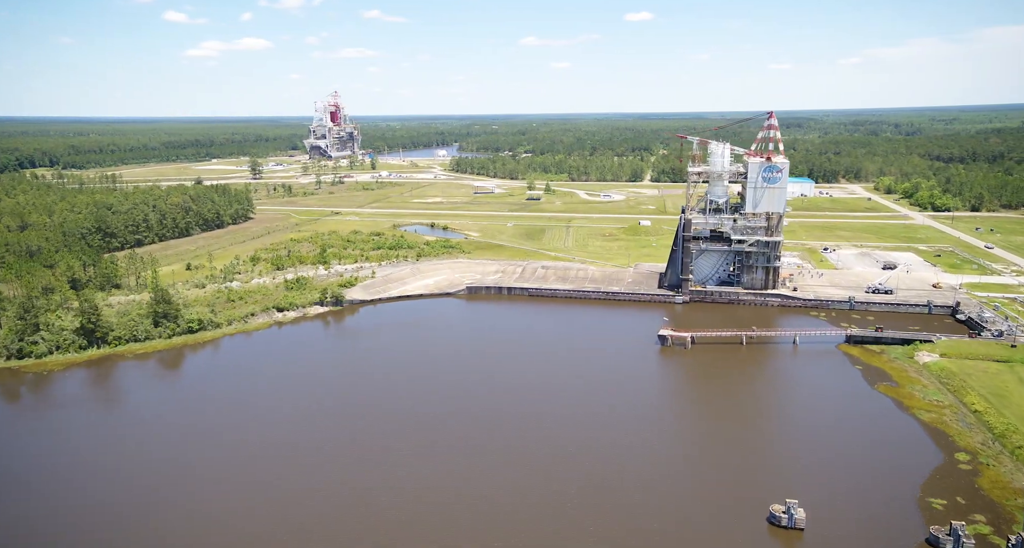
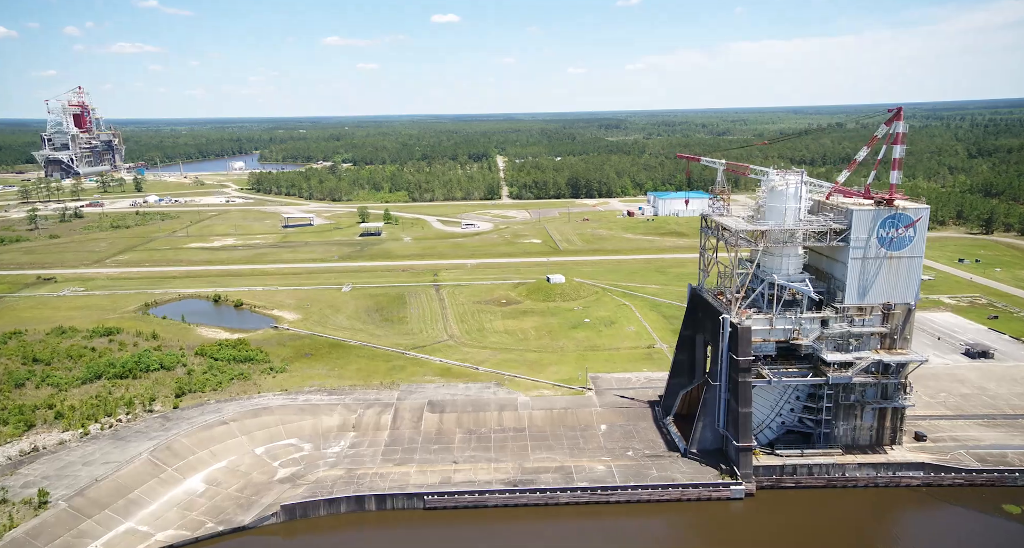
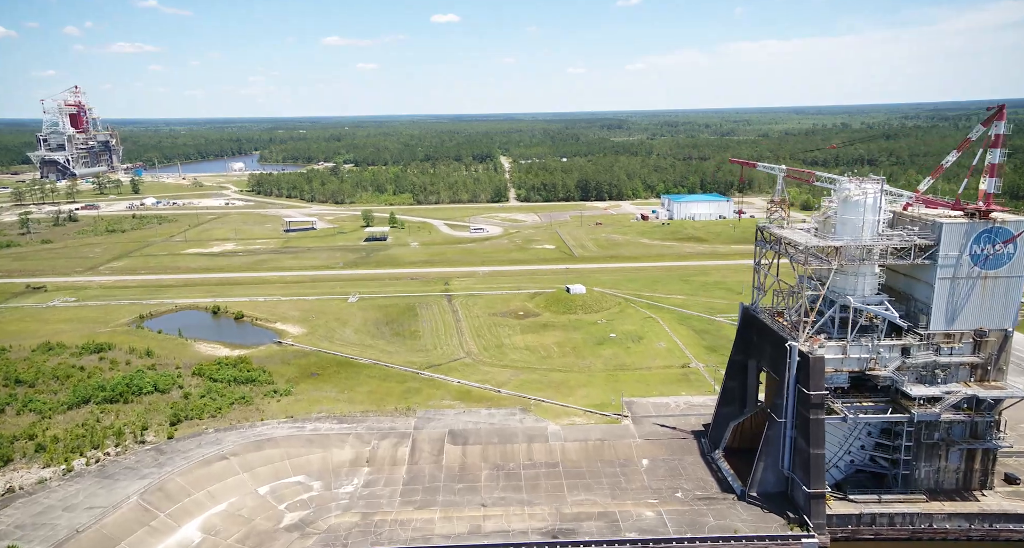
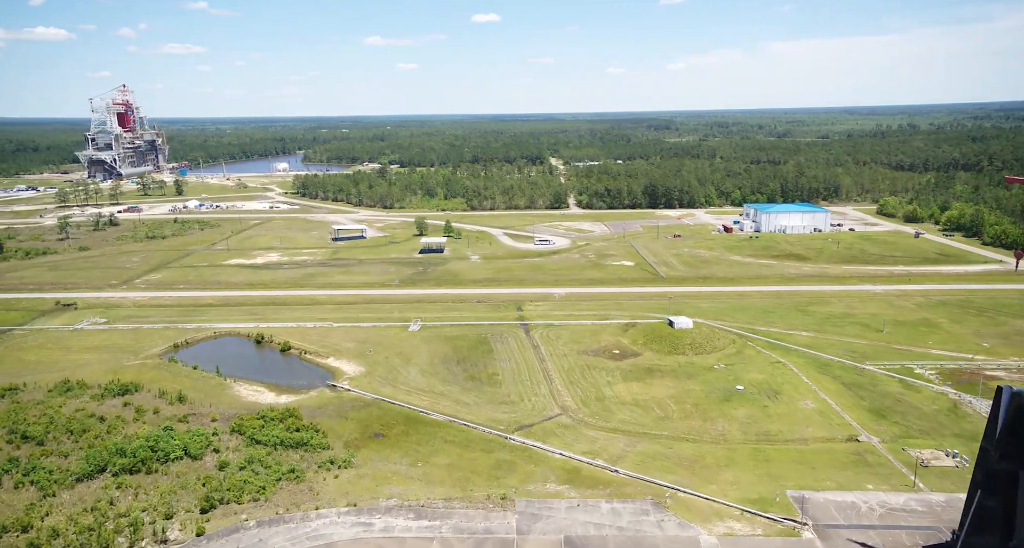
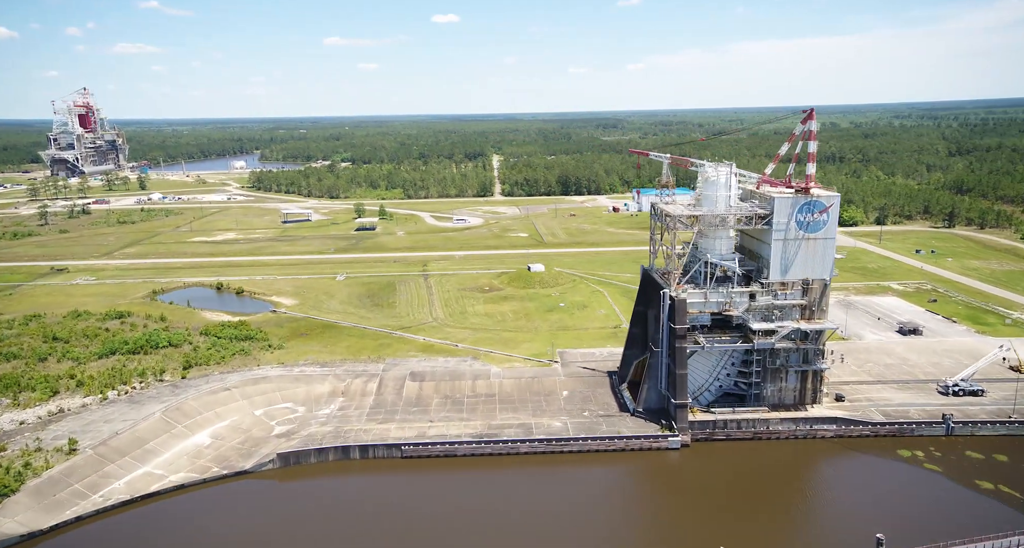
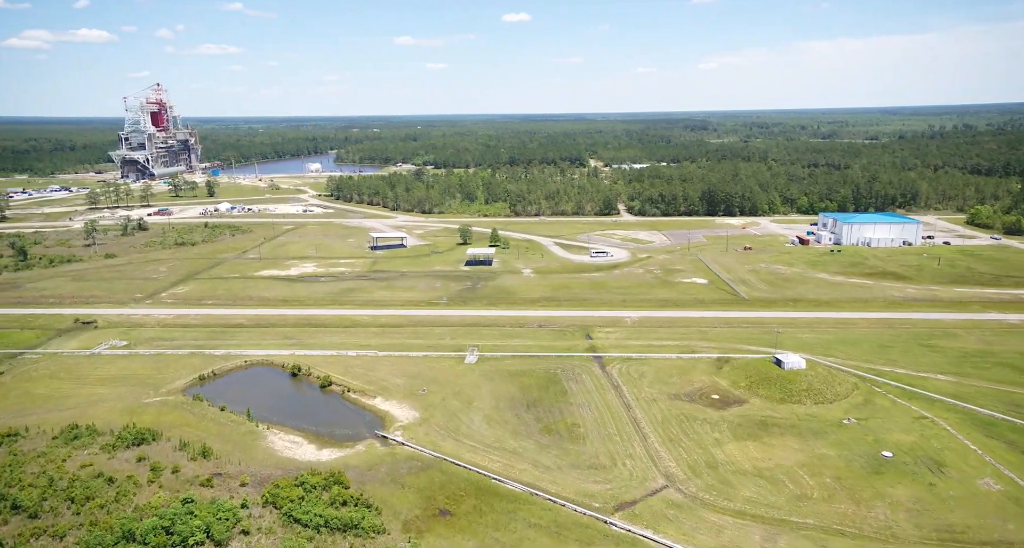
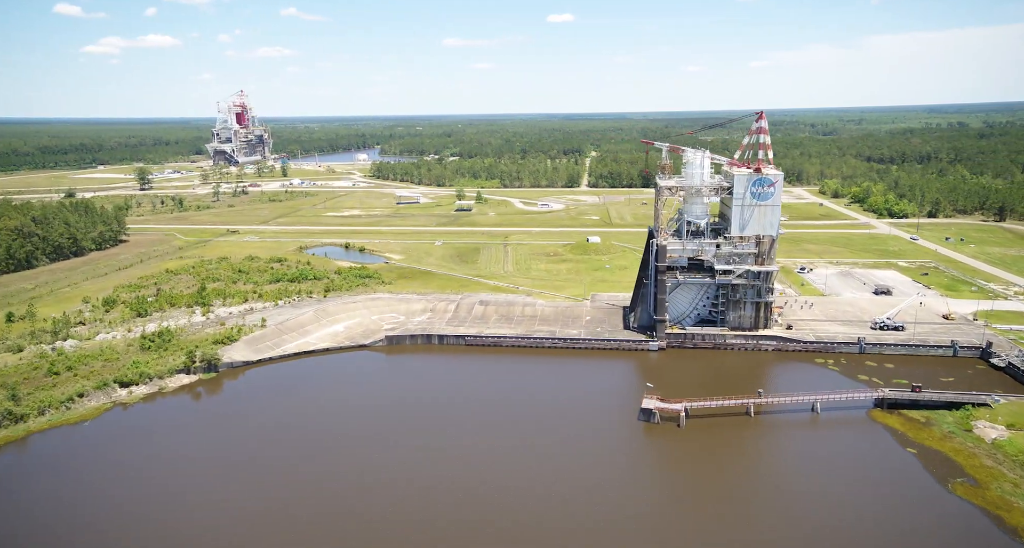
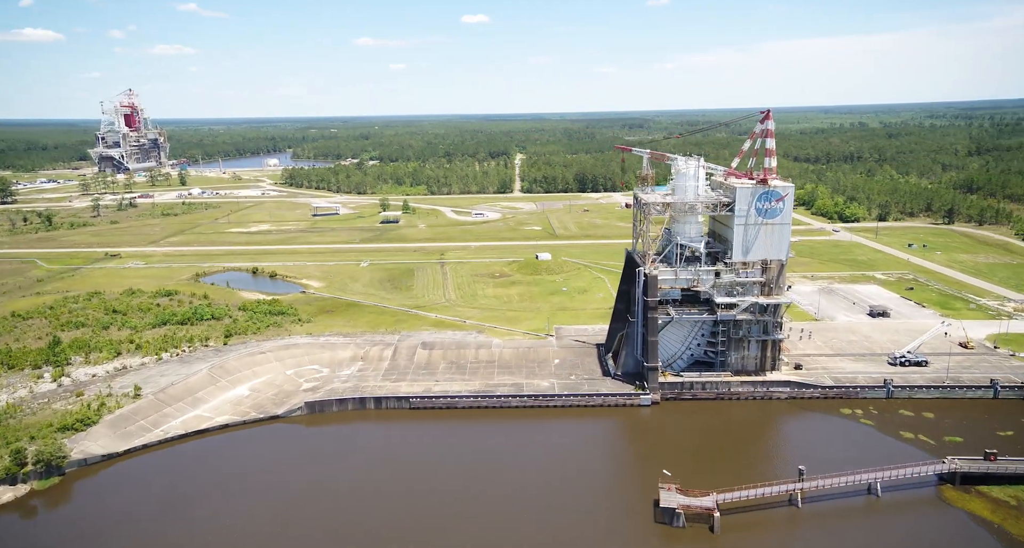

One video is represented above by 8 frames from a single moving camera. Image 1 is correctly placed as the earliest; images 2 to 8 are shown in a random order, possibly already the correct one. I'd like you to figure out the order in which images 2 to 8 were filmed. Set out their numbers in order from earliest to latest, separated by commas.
7, 8, 5, 2, 3, 4, 6
